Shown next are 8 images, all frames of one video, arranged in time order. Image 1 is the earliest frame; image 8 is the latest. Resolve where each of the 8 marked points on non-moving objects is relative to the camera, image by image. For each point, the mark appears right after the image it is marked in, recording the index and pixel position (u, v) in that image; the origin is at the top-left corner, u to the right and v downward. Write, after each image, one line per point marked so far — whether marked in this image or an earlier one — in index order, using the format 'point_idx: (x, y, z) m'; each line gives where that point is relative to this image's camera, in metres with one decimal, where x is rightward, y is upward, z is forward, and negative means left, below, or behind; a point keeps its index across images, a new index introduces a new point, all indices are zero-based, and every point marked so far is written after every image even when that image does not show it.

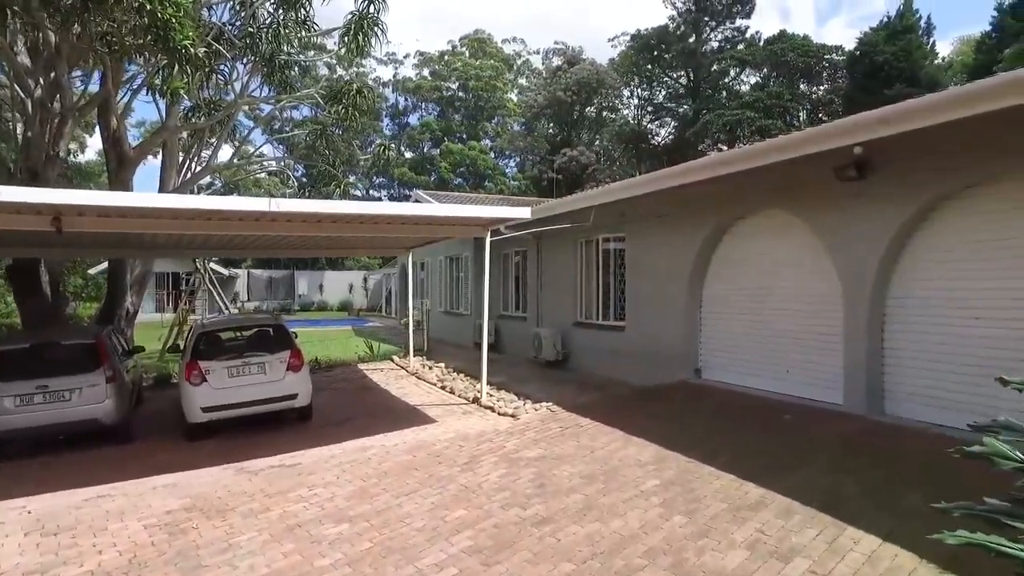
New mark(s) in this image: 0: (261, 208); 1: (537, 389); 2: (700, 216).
0: (-2.5, +0.8, +6.9) m
1: (+0.3, -1.3, +9.1) m
2: (+2.1, +0.8, +7.9) m
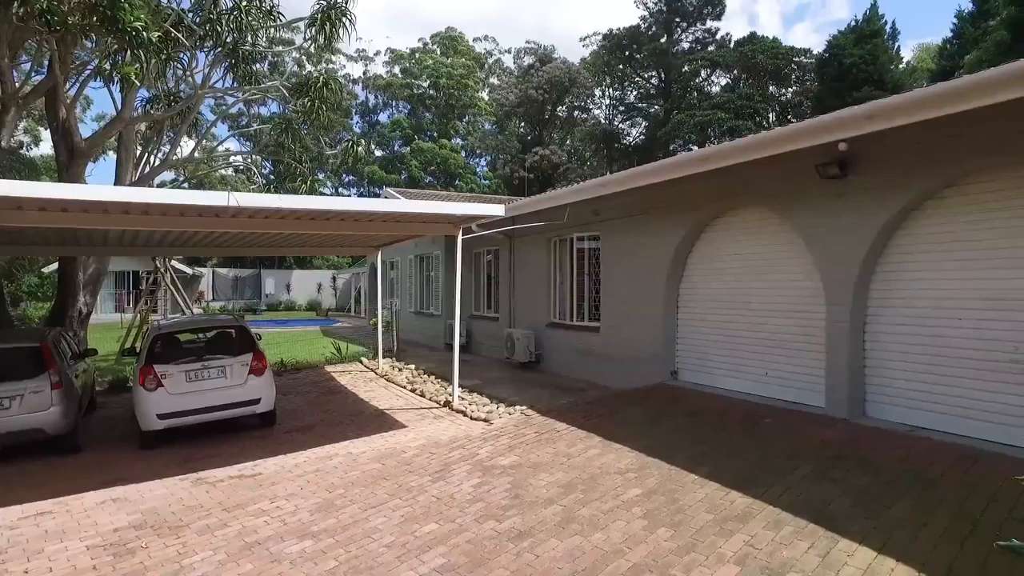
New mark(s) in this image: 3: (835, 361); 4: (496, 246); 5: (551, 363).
0: (-2.7, +0.8, +6.5) m
1: (0.0, -1.3, +8.9) m
2: (+1.8, +0.8, +7.8) m
3: (+2.8, -0.6, +6.0) m
4: (-0.3, +0.8, +12.6) m
5: (+0.6, -1.2, +10.7) m
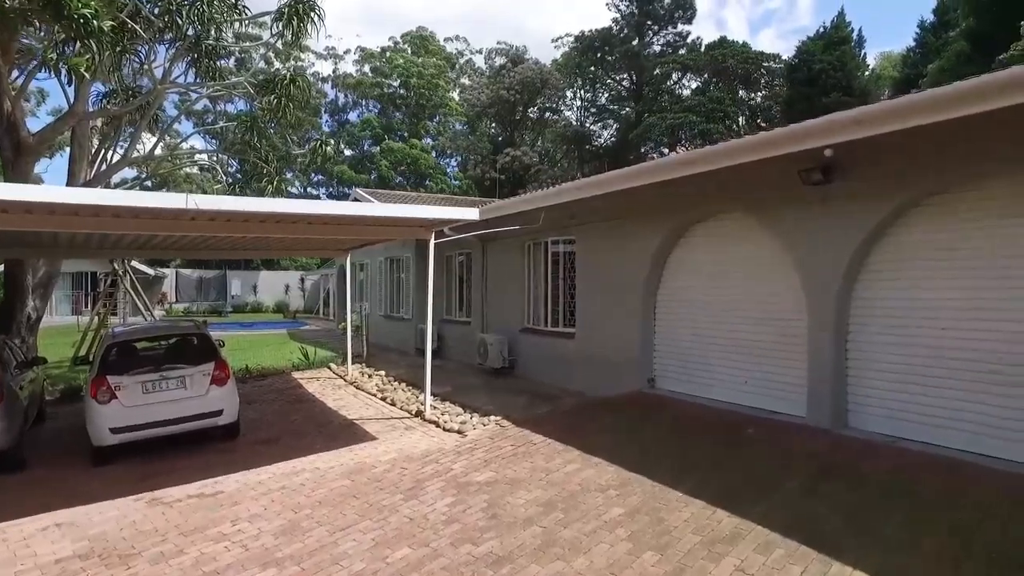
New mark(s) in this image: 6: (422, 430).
0: (-2.9, +0.7, +6.2) m
1: (-0.4, -1.4, +8.6) m
2: (+1.6, +0.7, +7.6) m
3: (+2.6, -0.7, +5.9) m
4: (-0.8, +0.7, +12.4) m
5: (+0.2, -1.2, +10.5) m
6: (-0.9, -1.5, +7.3) m
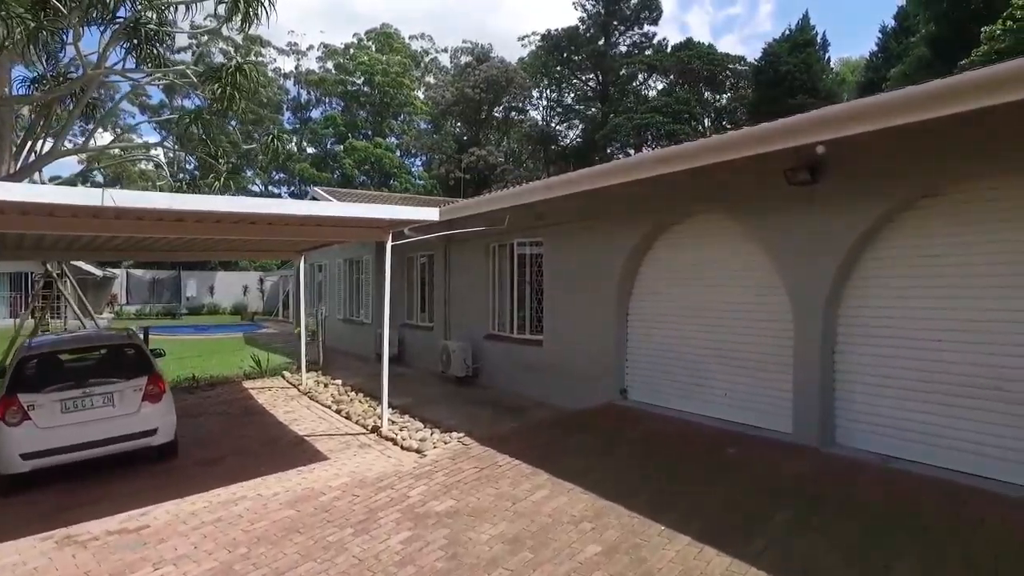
0: (-3.2, +0.7, +5.5) m
1: (-0.8, -1.5, +8.1) m
2: (+1.2, +0.7, +7.2) m
3: (+2.3, -0.8, +5.5) m
4: (-1.4, +0.6, +11.8) m
5: (-0.3, -1.3, +10.0) m
6: (-1.3, -1.6, +6.7) m
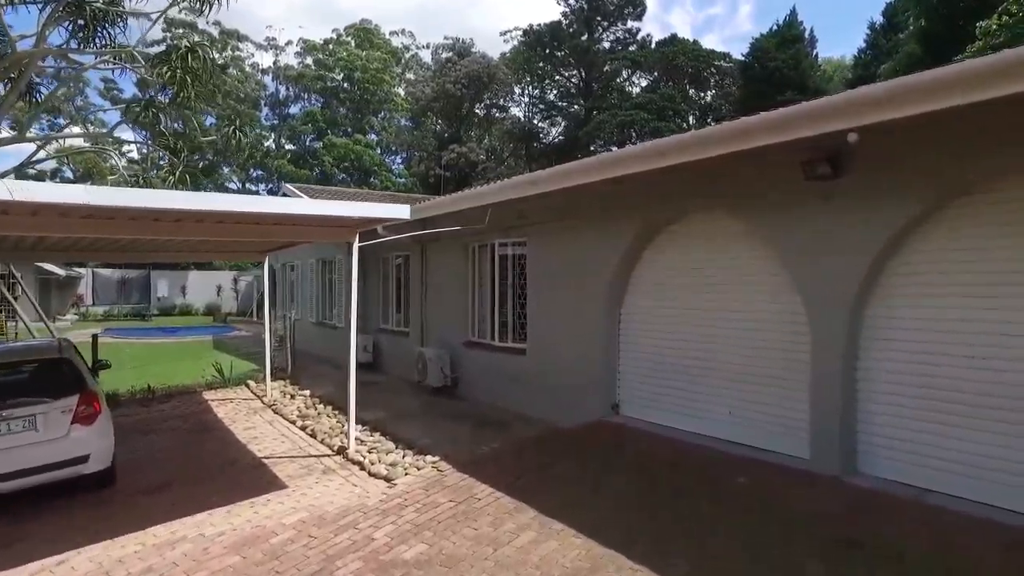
0: (-3.4, +0.6, +4.7) m
1: (-1.0, -1.5, +7.4) m
2: (+1.0, +0.6, +6.5) m
3: (+2.1, -0.8, +4.8) m
4: (-1.7, +0.6, +11.1) m
5: (-0.6, -1.3, +9.3) m
6: (-1.5, -1.6, +6.0) m
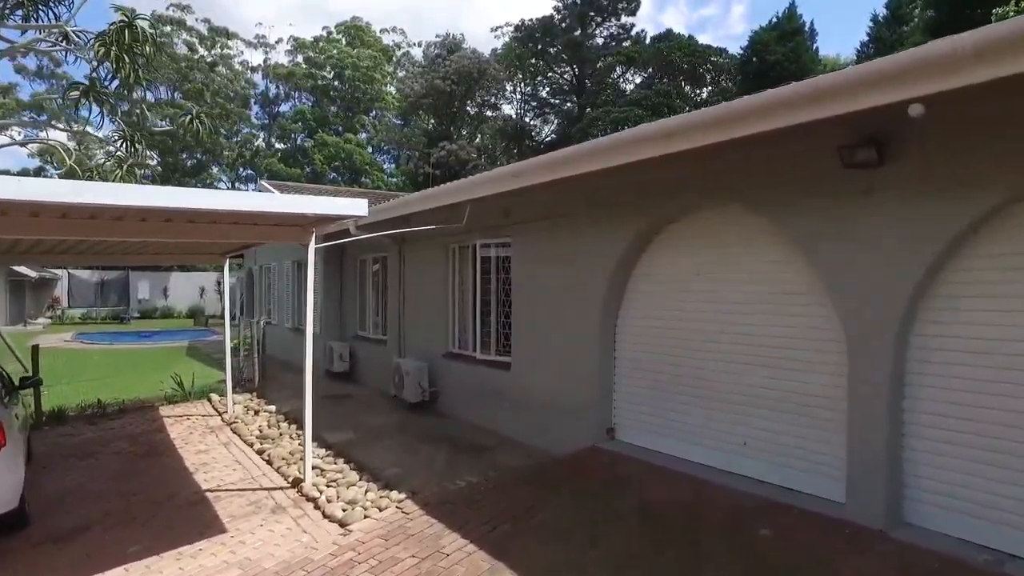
0: (-3.5, +0.5, +3.8) m
1: (-1.1, -1.6, +6.5) m
2: (+0.9, +0.6, +5.7) m
3: (+2.0, -0.9, +4.0) m
4: (-1.9, +0.5, +10.2) m
5: (-0.8, -1.4, +8.4) m
6: (-1.6, -1.7, +5.1) m
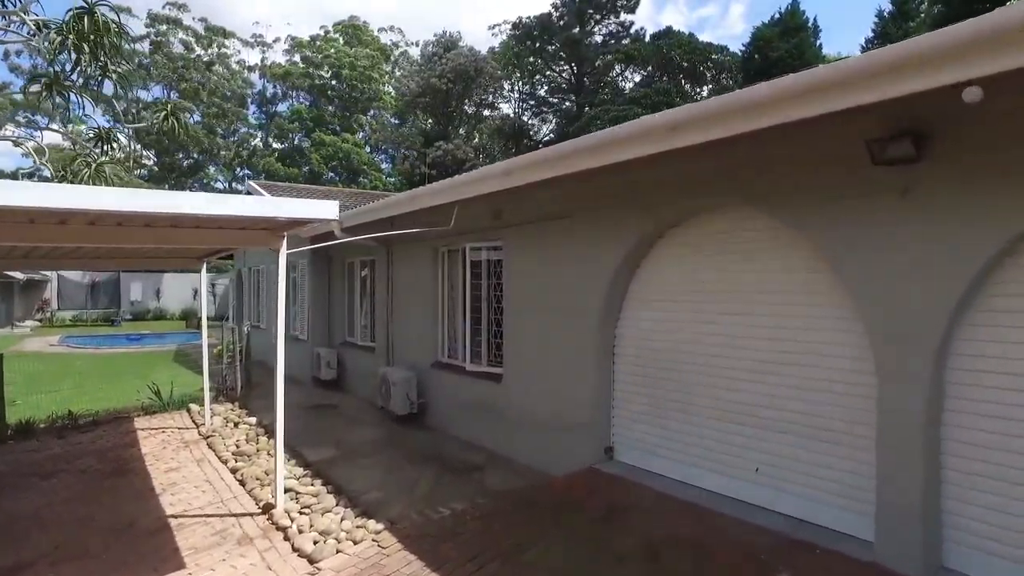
0: (-3.6, +0.5, +3.4) m
1: (-1.2, -1.6, +6.1) m
2: (+0.8, +0.5, +5.2) m
3: (+1.9, -0.9, +3.6) m
4: (-2.0, +0.5, +9.7) m
5: (-0.9, -1.5, +8.0) m
6: (-1.7, -1.7, +4.7) m
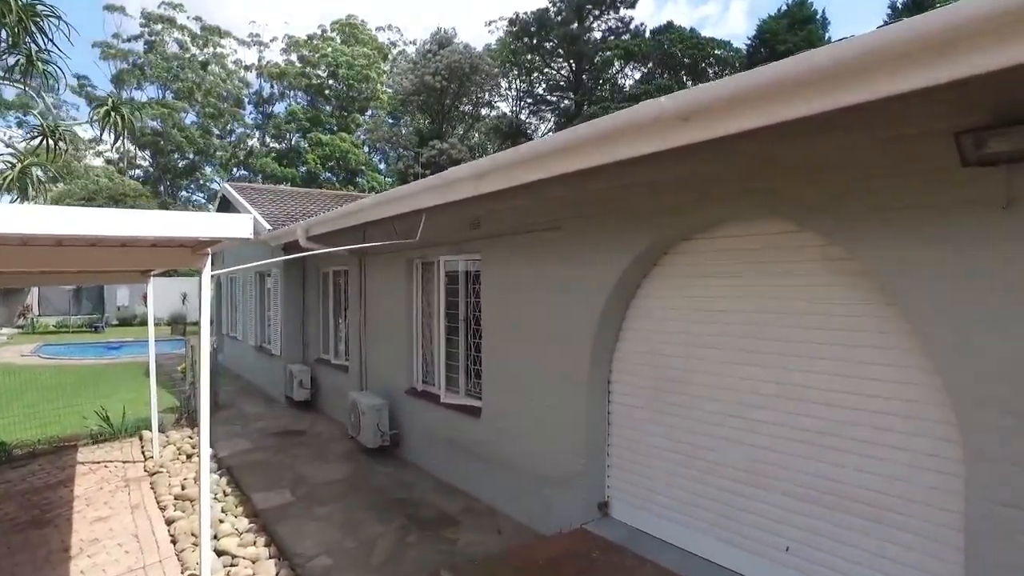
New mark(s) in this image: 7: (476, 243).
0: (-3.8, +0.3, +2.5) m
1: (-1.4, -1.8, +5.2) m
2: (+0.6, +0.3, +4.3) m
3: (+1.8, -1.1, +2.6) m
4: (-2.1, +0.3, +8.8) m
5: (-1.0, -1.6, +7.0) m
6: (-1.9, -1.9, +3.7) m
7: (-0.3, +0.4, +5.9) m
